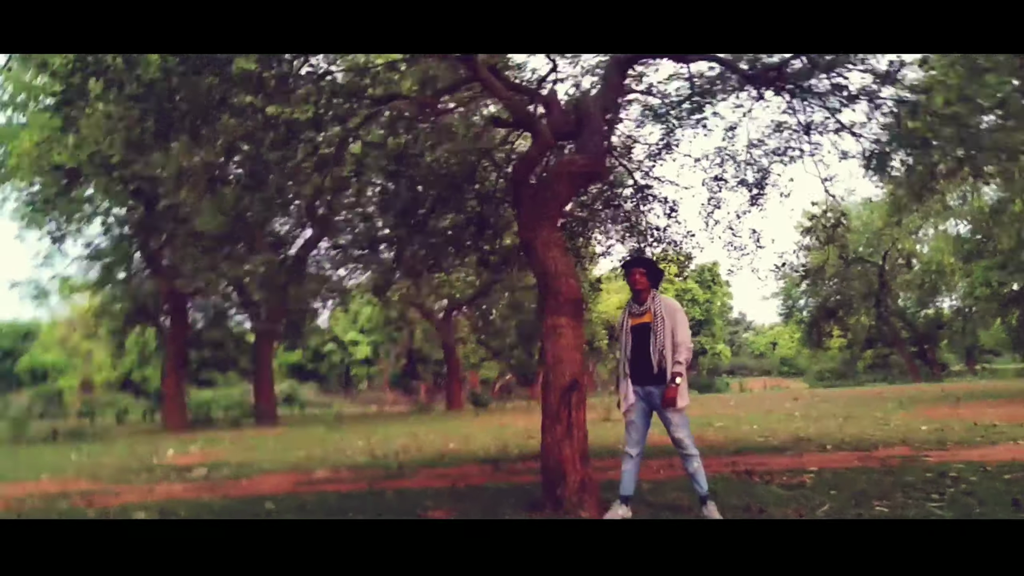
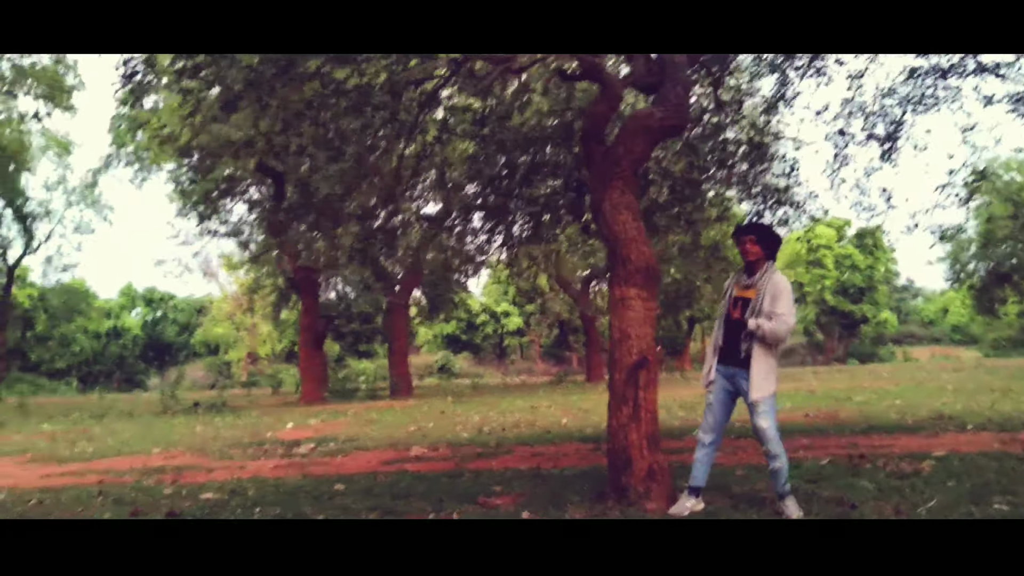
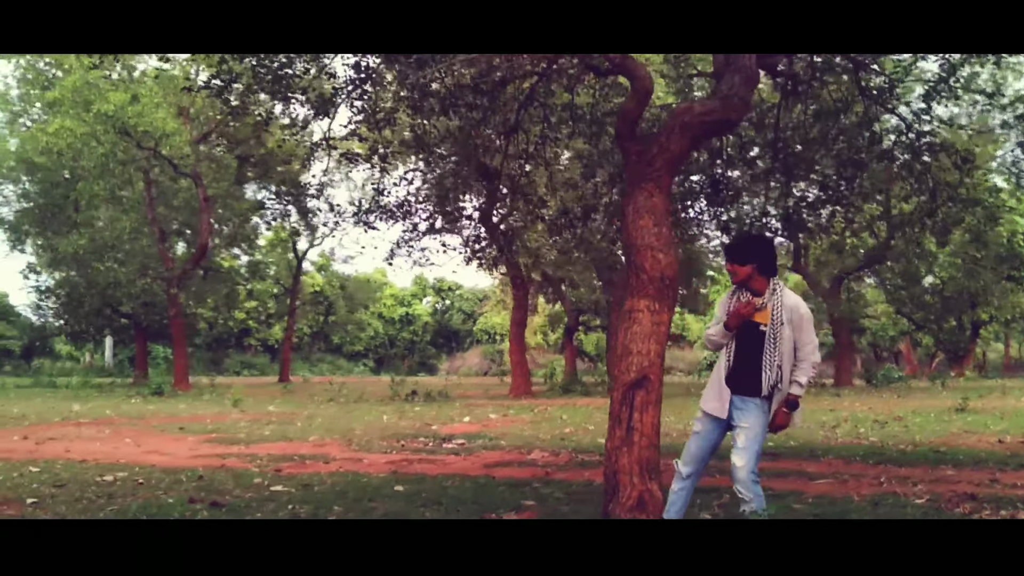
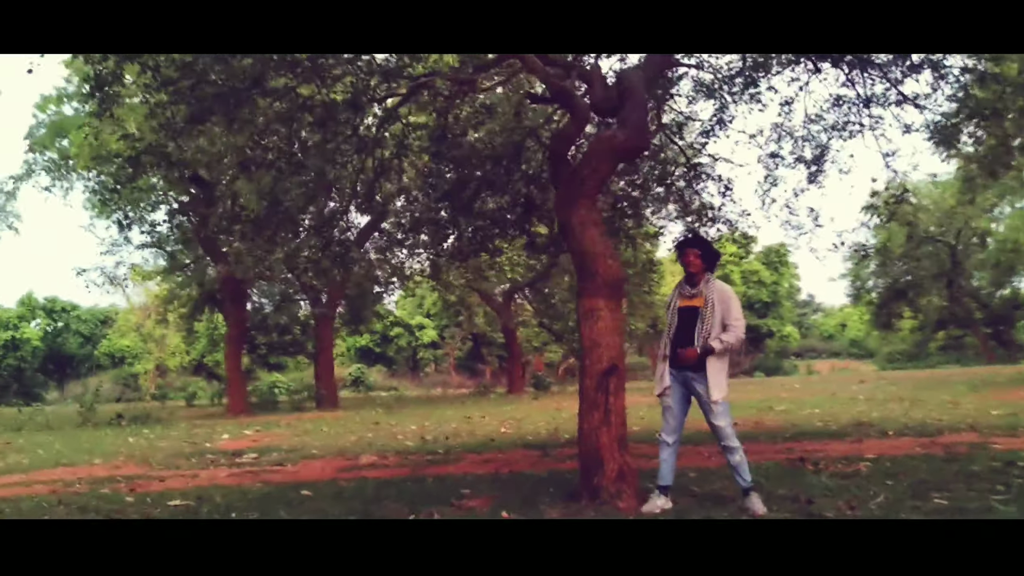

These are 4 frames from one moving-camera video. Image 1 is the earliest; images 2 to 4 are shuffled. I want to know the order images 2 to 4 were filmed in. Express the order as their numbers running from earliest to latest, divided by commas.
4, 2, 3
